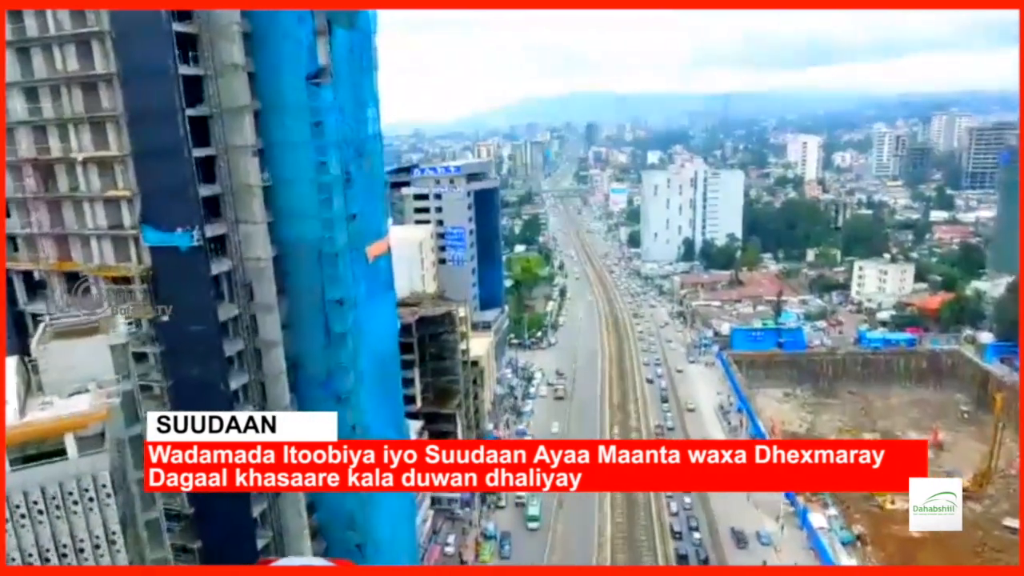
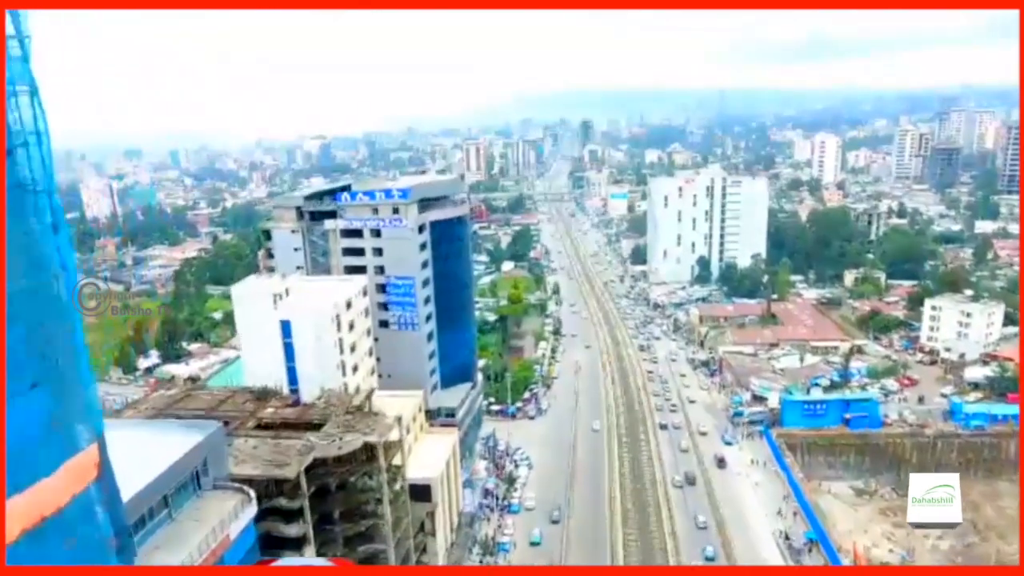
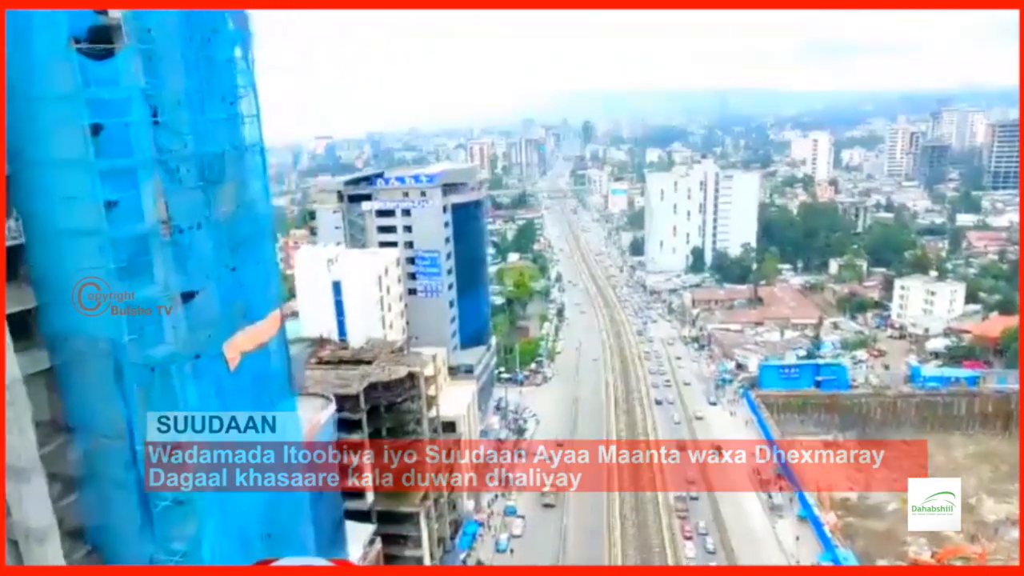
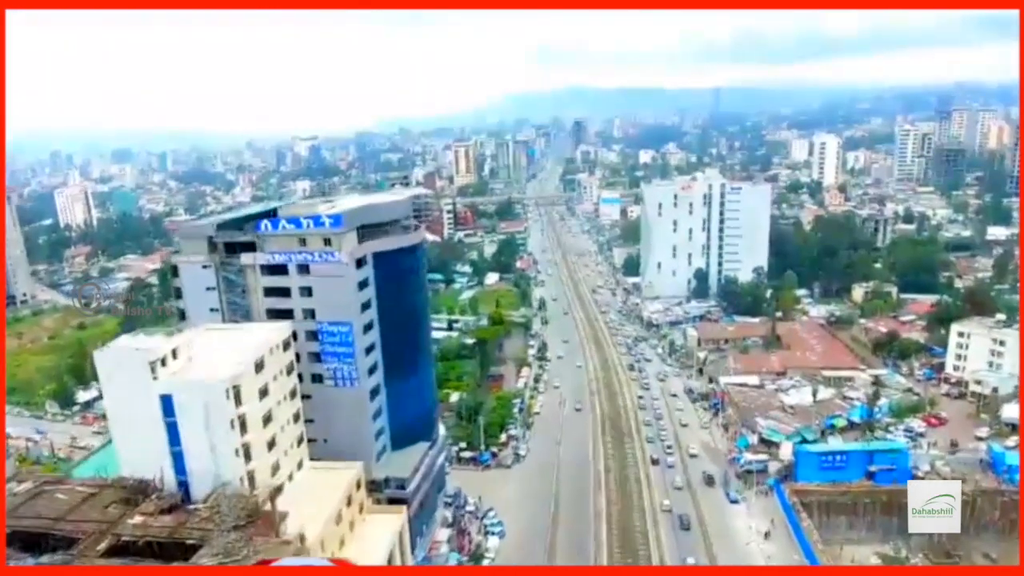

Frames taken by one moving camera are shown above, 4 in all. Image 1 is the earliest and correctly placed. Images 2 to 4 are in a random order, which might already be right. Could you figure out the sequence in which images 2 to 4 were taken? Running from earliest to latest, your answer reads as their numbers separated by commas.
3, 2, 4
